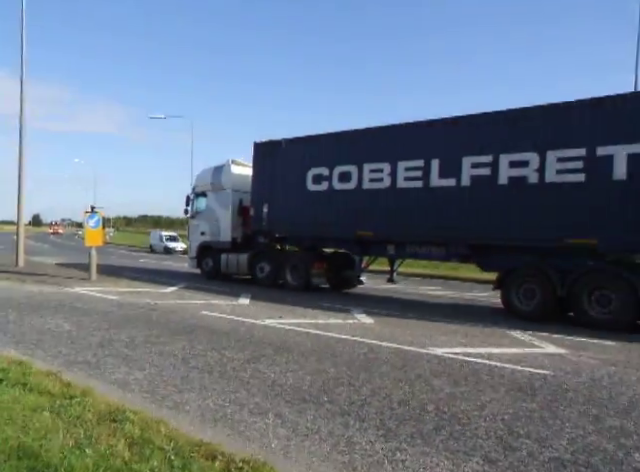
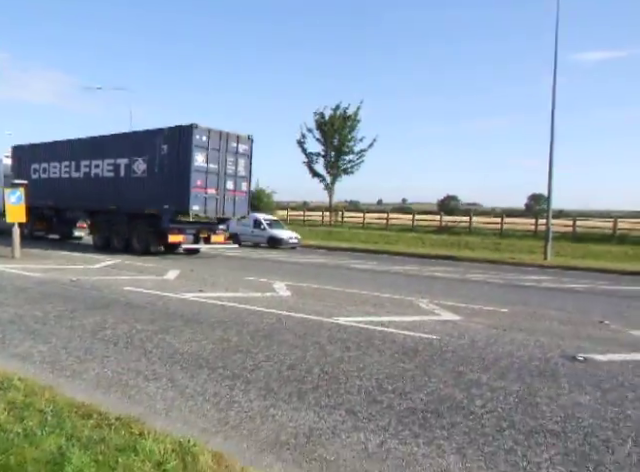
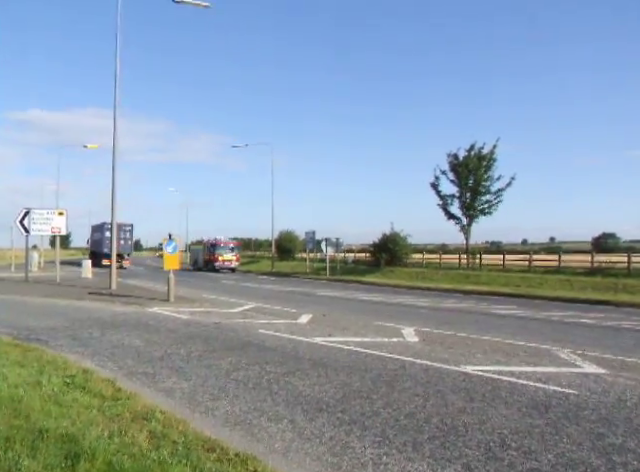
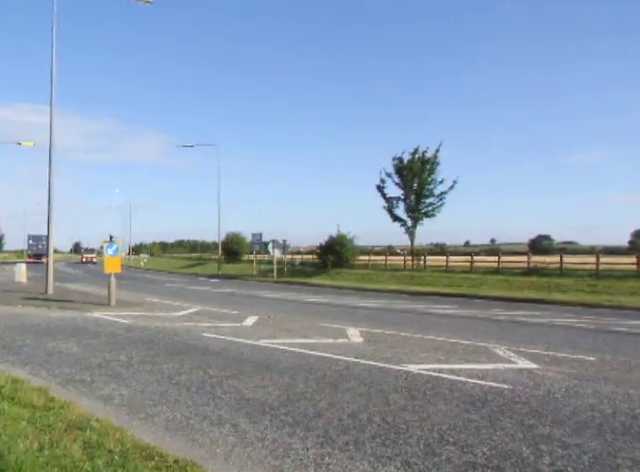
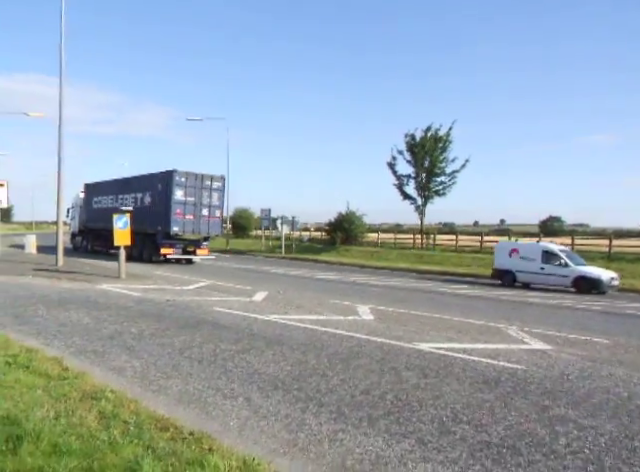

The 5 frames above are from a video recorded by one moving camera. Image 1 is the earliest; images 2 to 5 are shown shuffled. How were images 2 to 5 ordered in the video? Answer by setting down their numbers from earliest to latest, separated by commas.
2, 5, 3, 4
